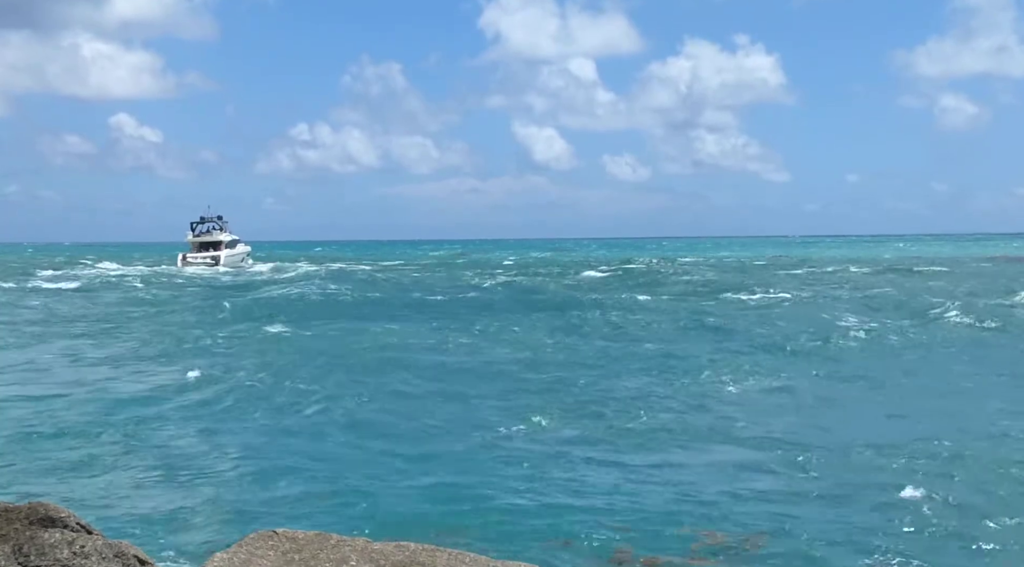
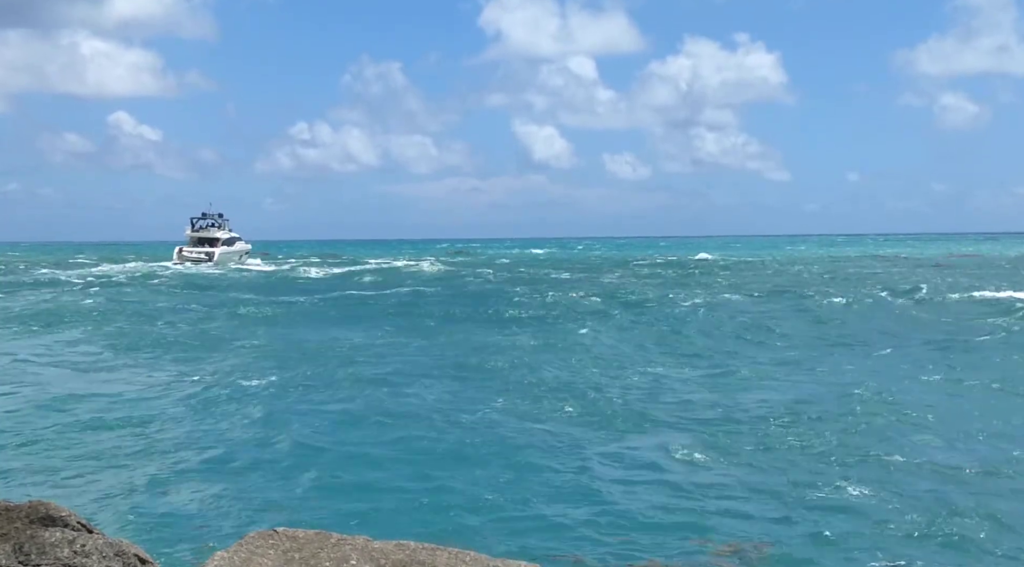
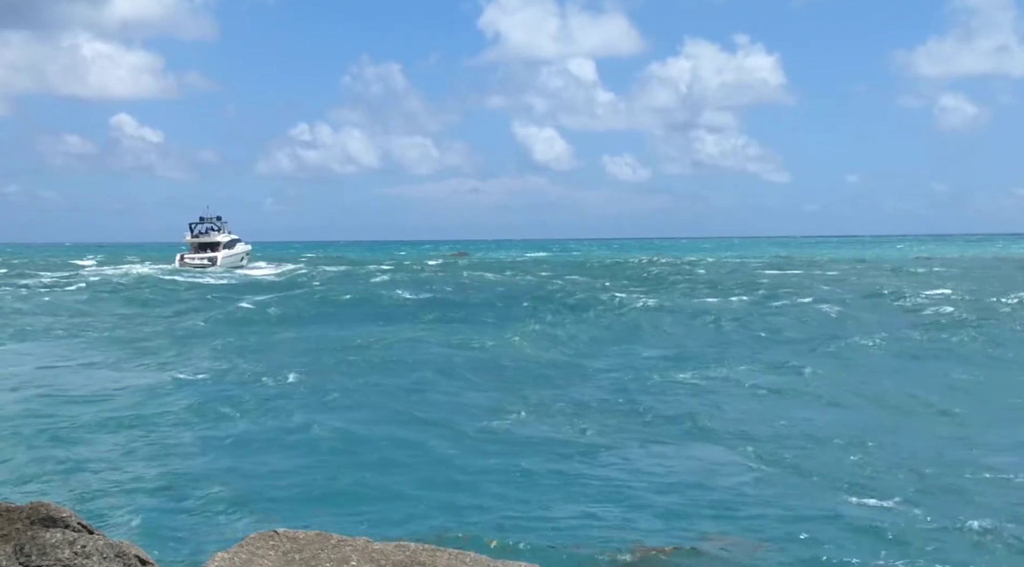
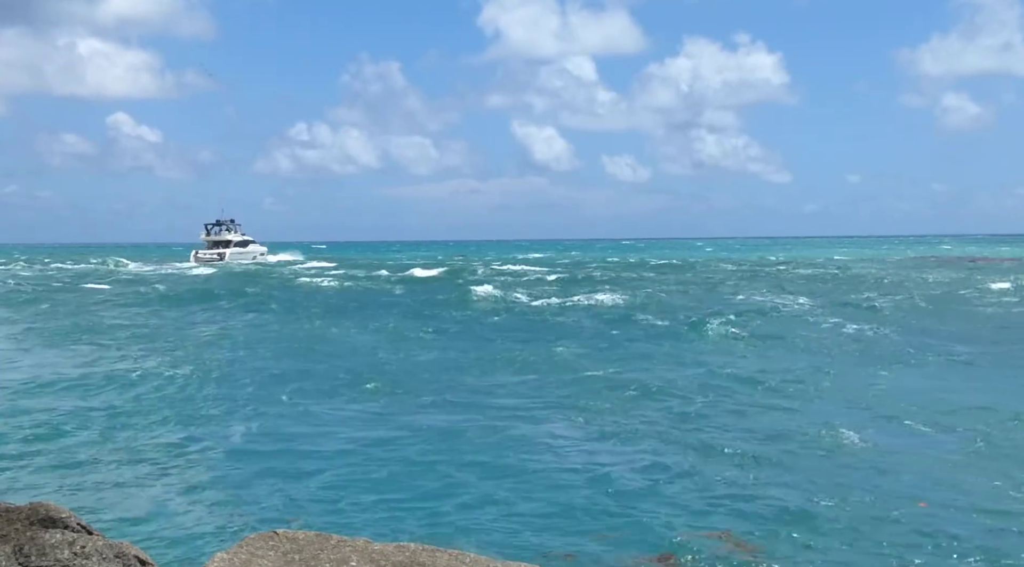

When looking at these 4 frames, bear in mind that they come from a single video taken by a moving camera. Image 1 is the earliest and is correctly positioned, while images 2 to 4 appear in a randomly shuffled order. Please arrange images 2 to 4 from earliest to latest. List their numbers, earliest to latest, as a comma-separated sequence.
3, 2, 4
